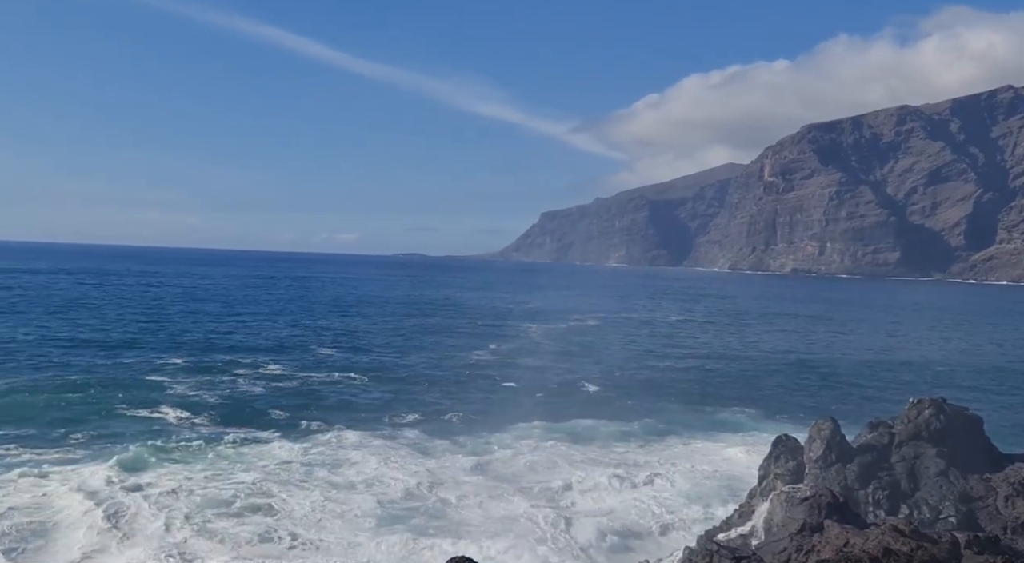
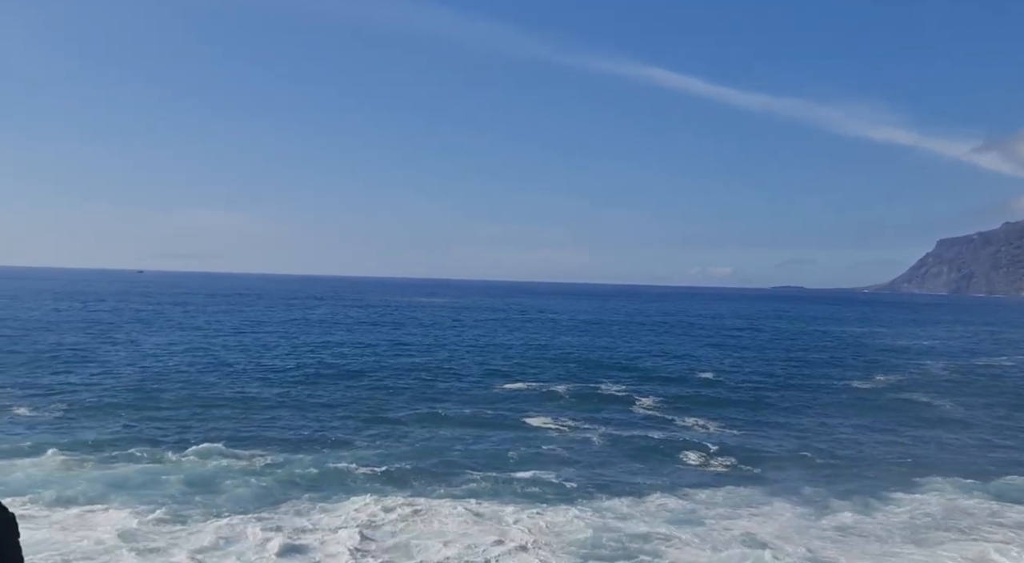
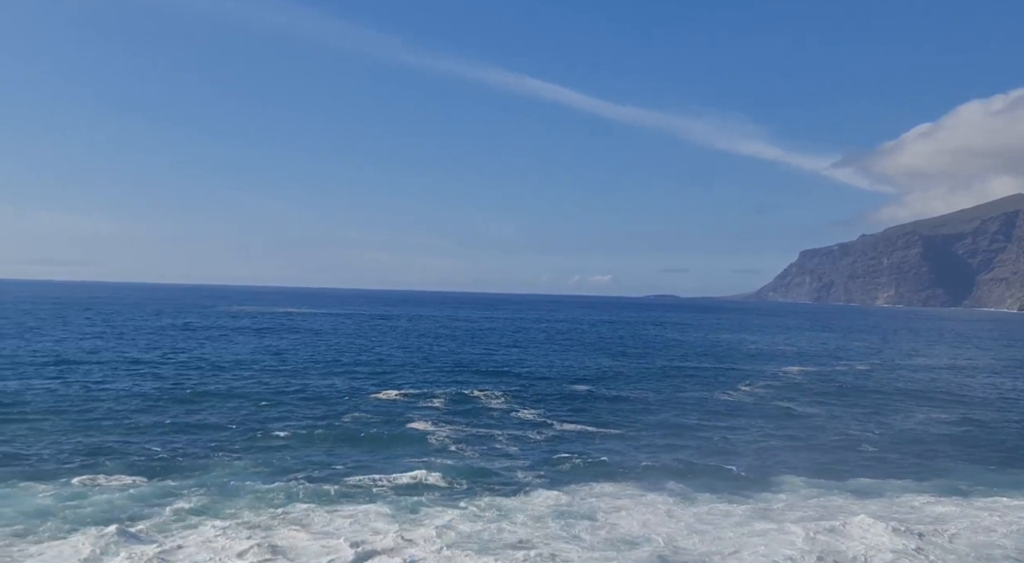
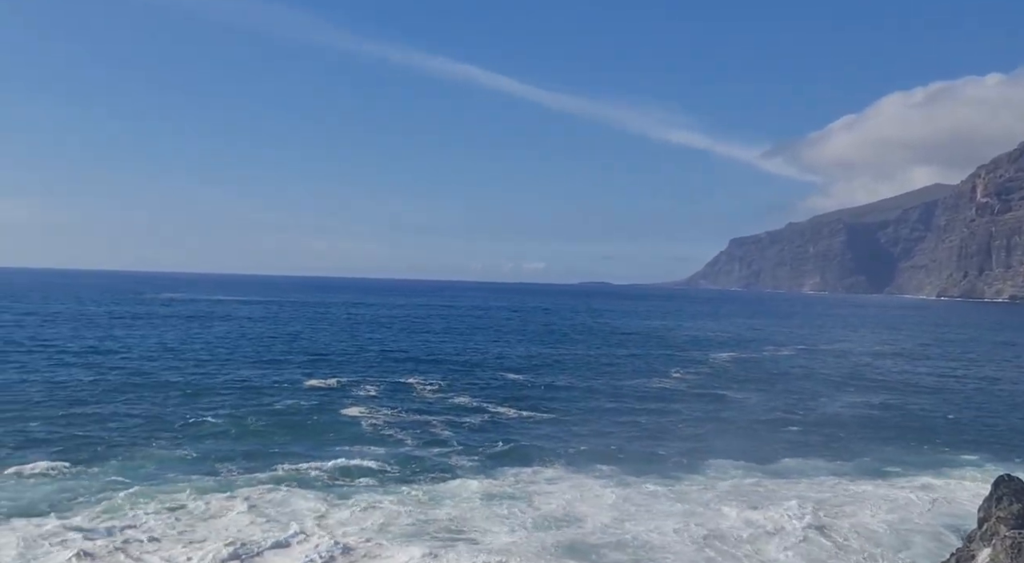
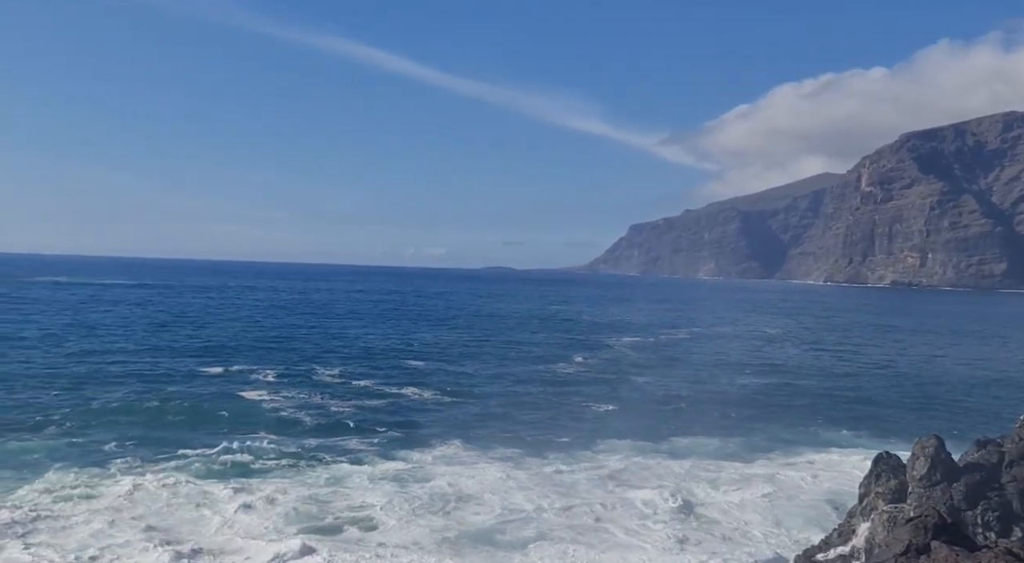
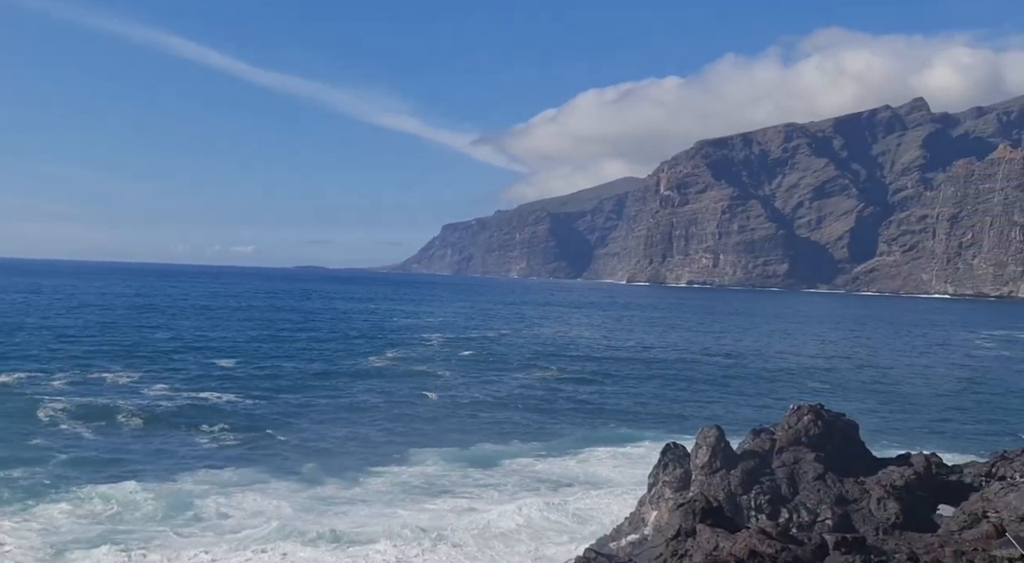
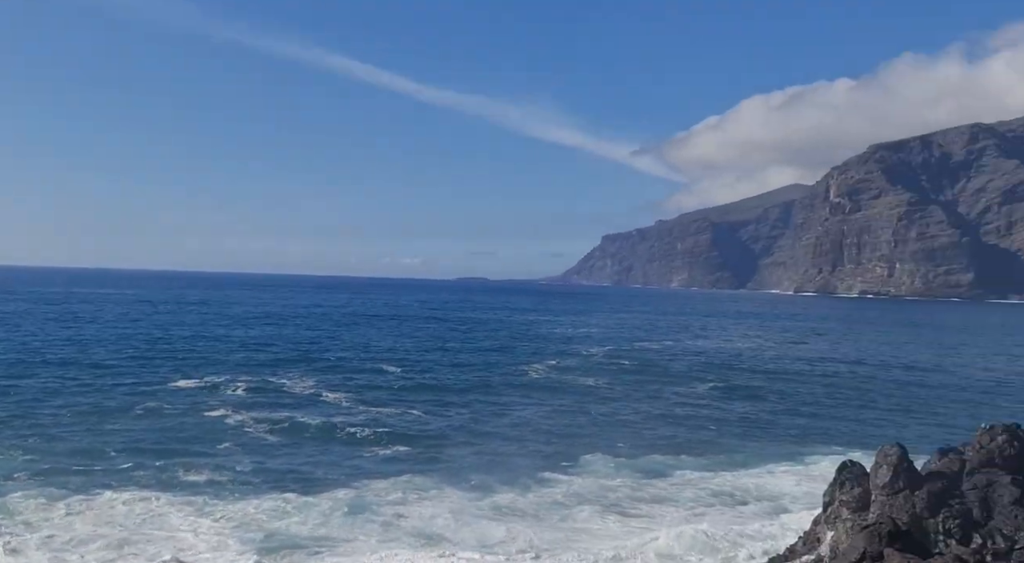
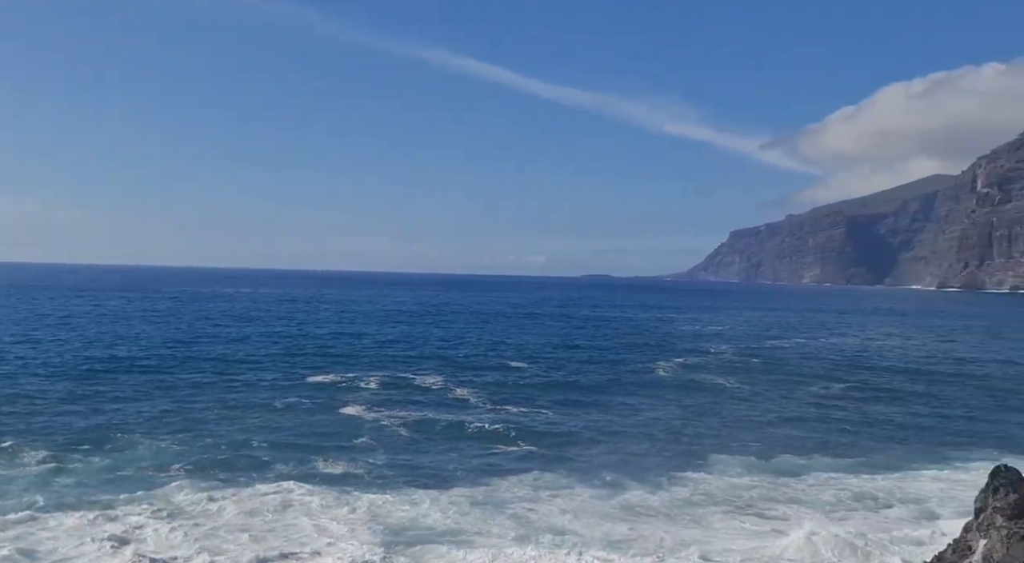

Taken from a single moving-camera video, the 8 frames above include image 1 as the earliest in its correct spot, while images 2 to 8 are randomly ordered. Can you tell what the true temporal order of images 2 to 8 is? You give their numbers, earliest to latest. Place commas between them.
5, 4, 3, 2, 8, 7, 6
